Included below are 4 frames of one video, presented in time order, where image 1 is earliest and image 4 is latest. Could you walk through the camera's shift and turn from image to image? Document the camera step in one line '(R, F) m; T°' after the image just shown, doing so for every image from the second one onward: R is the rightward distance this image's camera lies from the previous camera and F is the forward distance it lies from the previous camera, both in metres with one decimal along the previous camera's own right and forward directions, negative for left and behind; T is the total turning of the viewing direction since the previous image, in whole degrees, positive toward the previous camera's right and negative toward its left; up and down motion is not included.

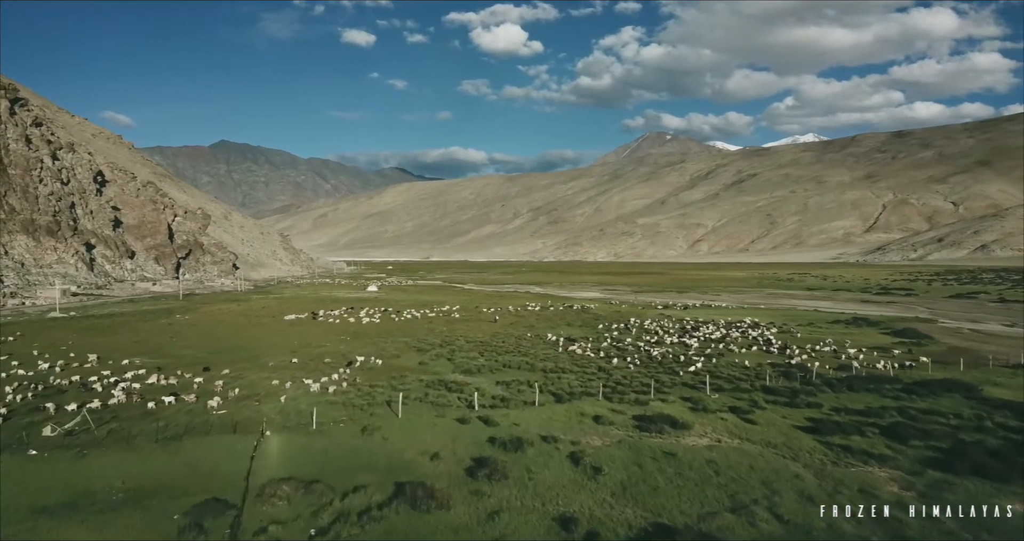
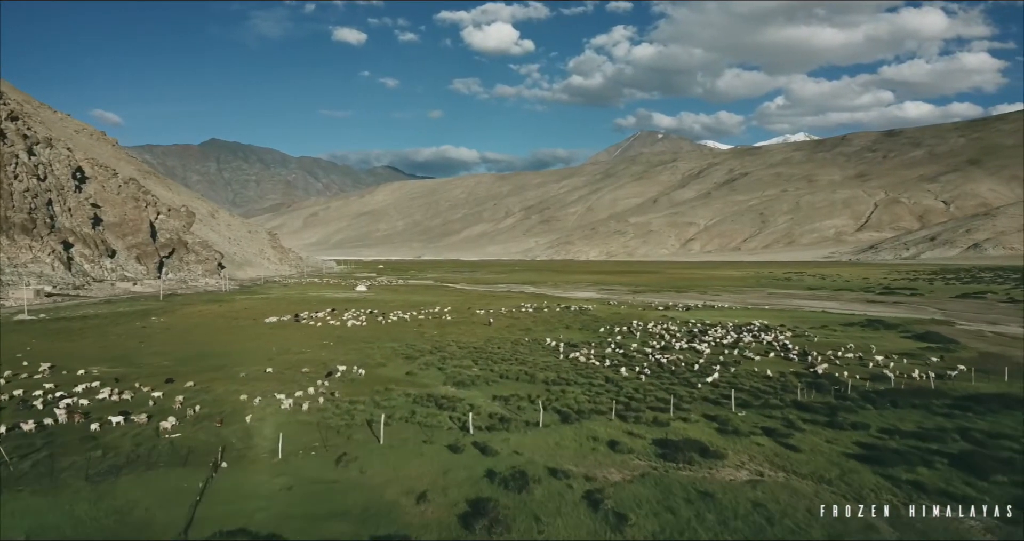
(-0.2, +2.3) m; +1°
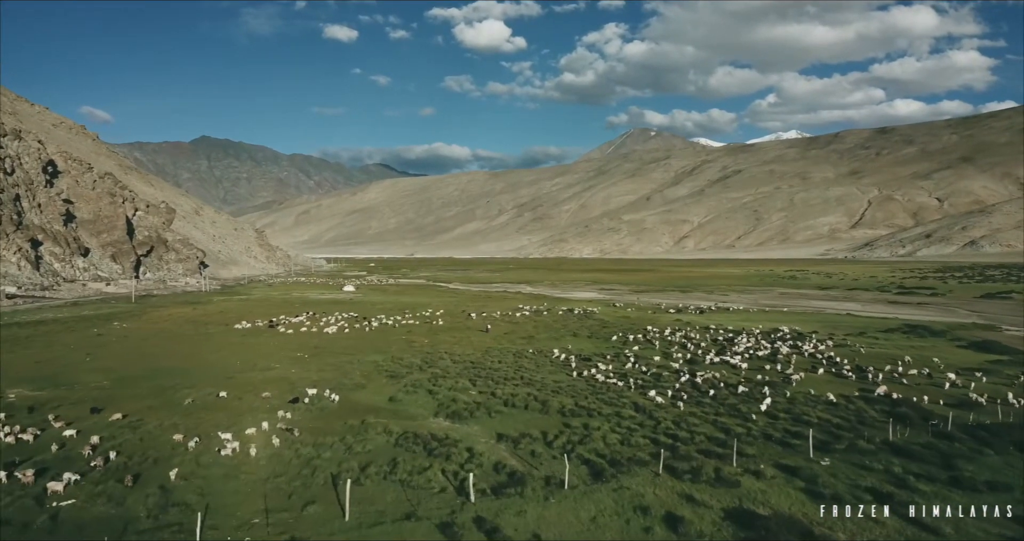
(-0.4, +3.9) m; +1°
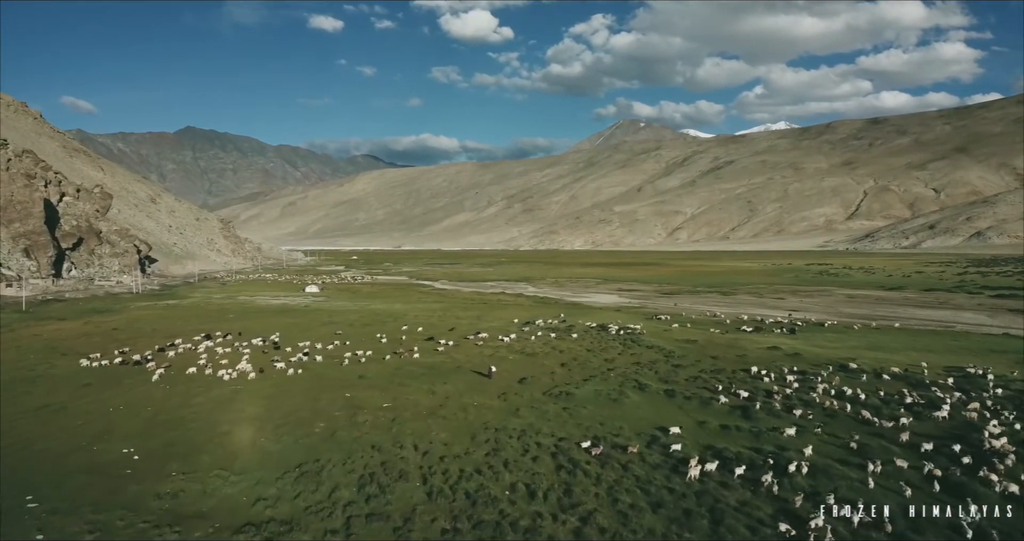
(-1.0, +13.2) m; +1°
